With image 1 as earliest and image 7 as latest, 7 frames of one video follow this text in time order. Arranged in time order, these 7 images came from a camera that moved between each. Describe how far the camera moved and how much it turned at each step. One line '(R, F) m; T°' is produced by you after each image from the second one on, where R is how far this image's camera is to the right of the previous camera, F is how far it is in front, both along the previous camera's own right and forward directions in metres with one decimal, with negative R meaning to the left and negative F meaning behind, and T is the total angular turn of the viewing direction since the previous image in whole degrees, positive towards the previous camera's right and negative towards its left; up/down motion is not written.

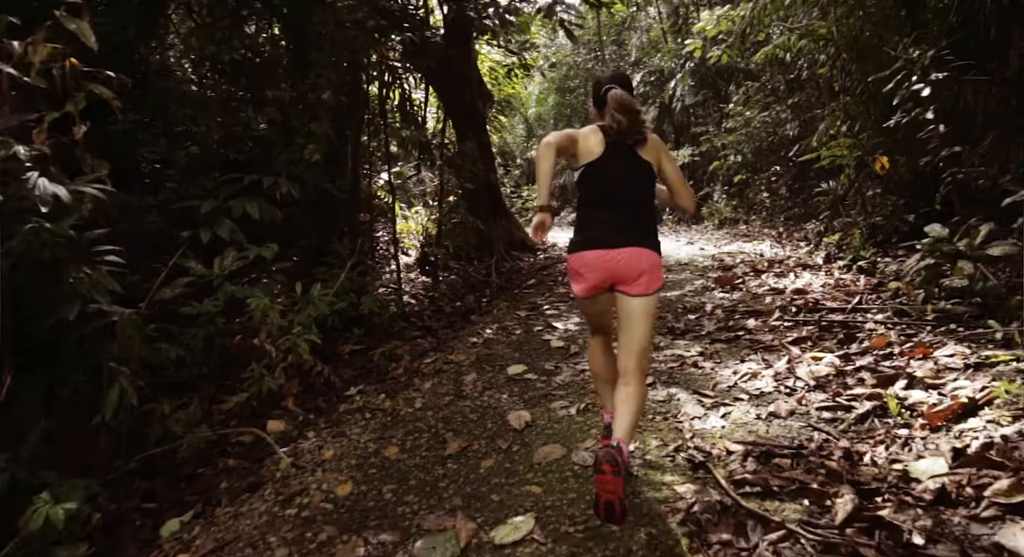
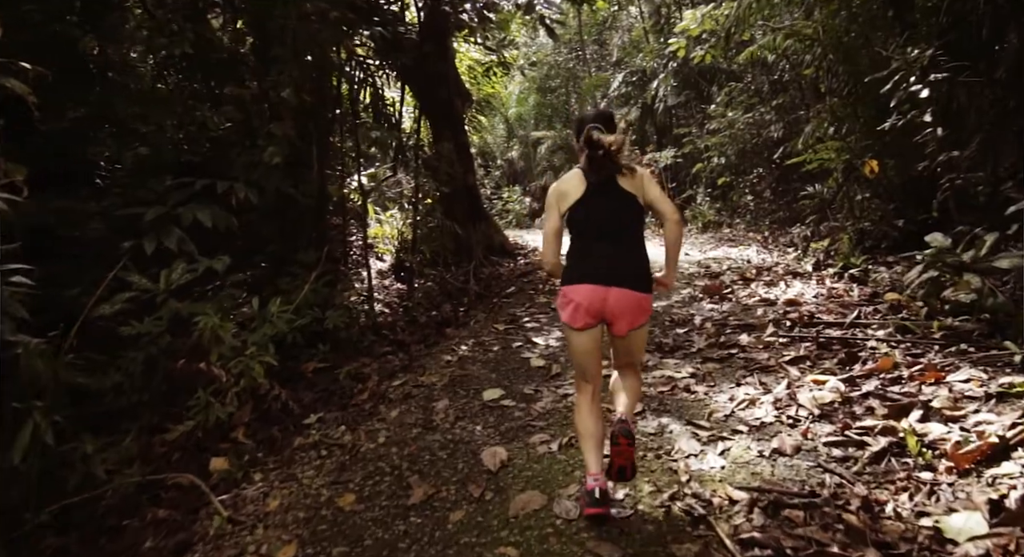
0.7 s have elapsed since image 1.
(0.0, +0.4) m; +2°
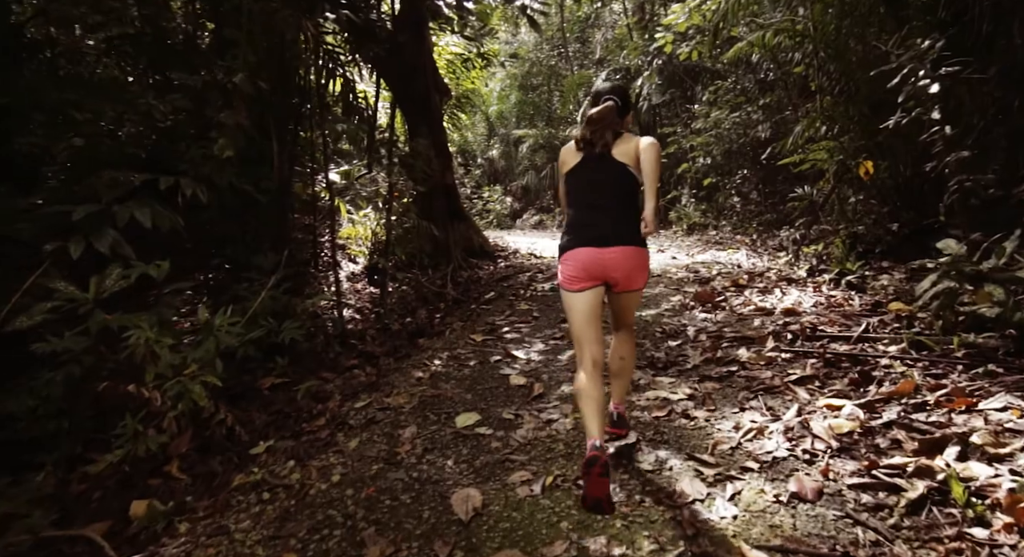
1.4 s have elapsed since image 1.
(0.0, +0.4) m; +2°
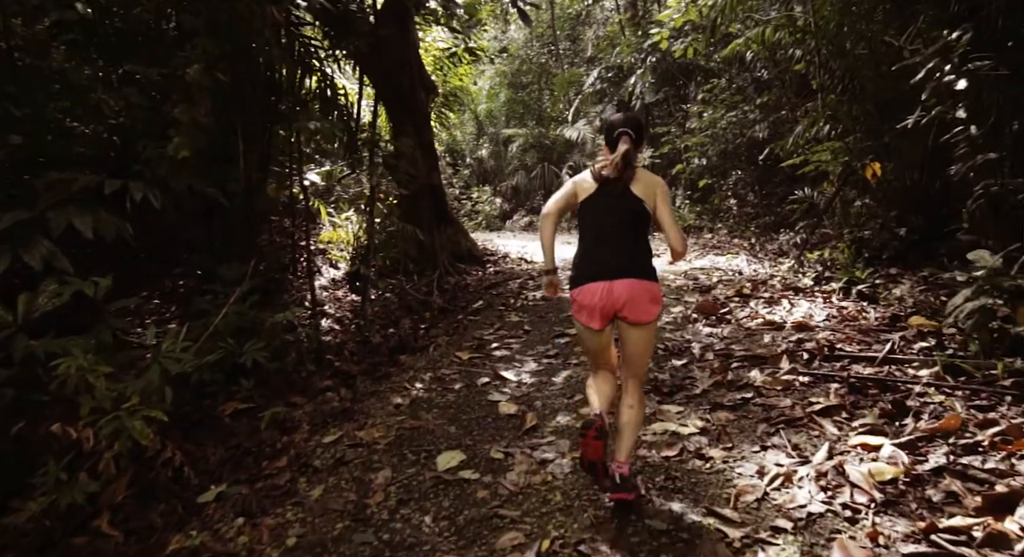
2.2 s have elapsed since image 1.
(0.0, +0.4) m; +1°
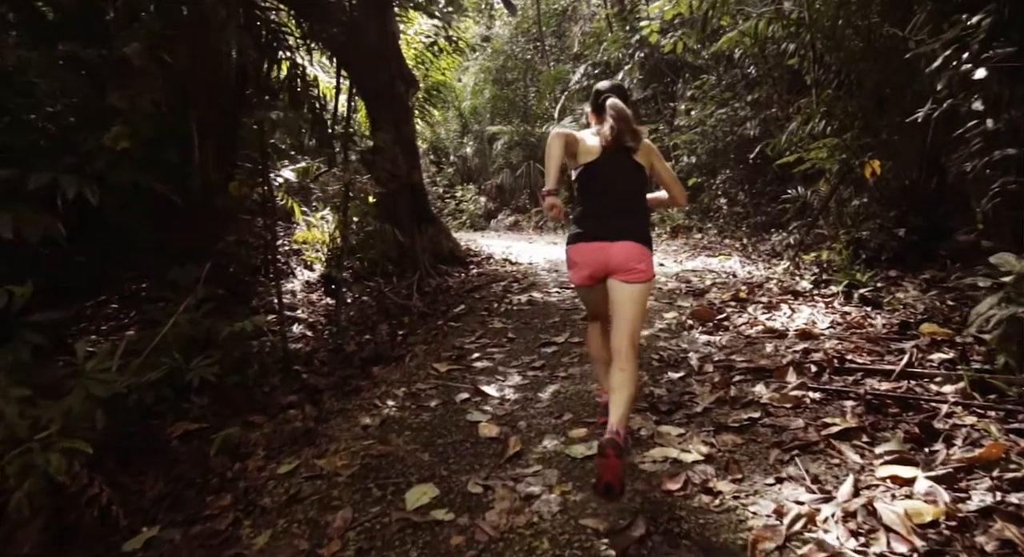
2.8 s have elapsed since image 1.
(0.0, +0.4) m; +1°
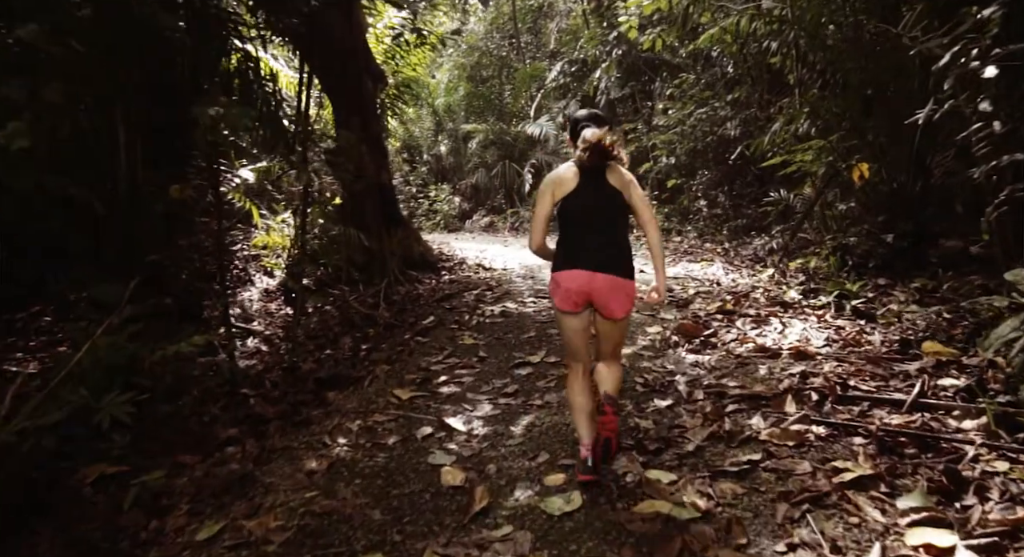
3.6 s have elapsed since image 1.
(0.0, +0.4) m; +2°
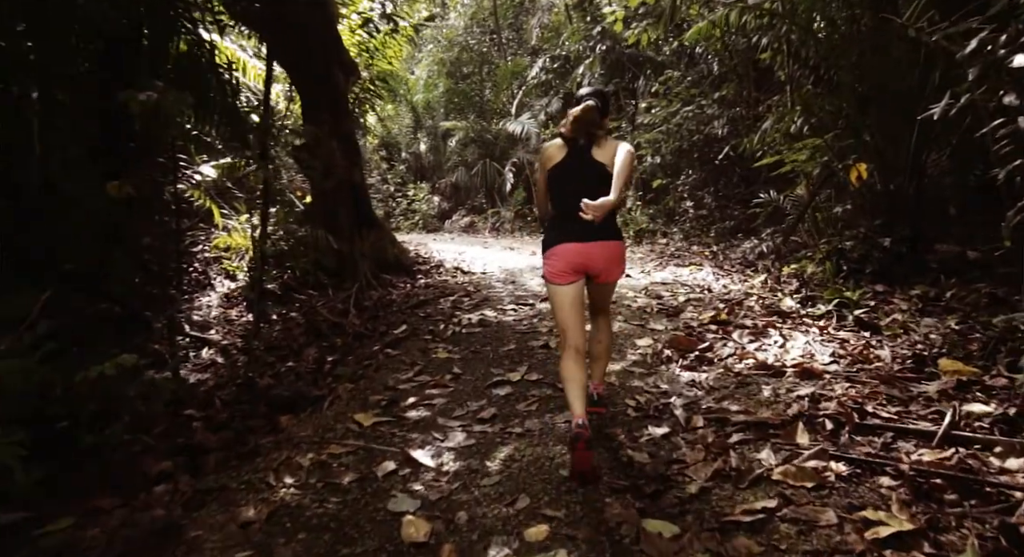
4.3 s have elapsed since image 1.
(0.0, +0.4) m; +2°
